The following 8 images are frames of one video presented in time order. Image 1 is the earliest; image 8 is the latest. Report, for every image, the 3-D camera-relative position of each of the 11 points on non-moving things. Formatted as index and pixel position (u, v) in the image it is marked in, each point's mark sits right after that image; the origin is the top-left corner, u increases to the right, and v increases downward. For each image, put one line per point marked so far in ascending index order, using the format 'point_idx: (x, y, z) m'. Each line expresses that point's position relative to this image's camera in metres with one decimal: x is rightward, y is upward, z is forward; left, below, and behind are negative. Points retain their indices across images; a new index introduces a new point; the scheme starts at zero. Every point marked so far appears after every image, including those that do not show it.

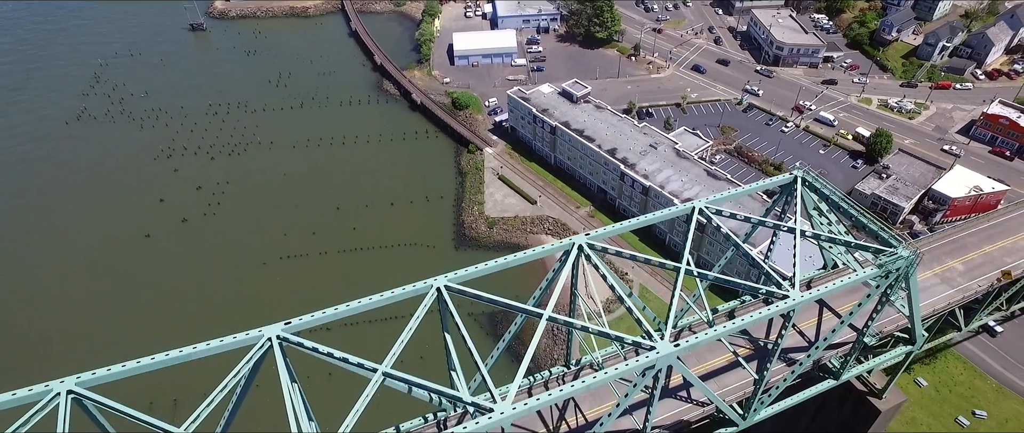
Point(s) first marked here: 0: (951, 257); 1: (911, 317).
0: (+8.9, -0.7, +11.5) m
1: (+6.6, -1.5, +9.3) m
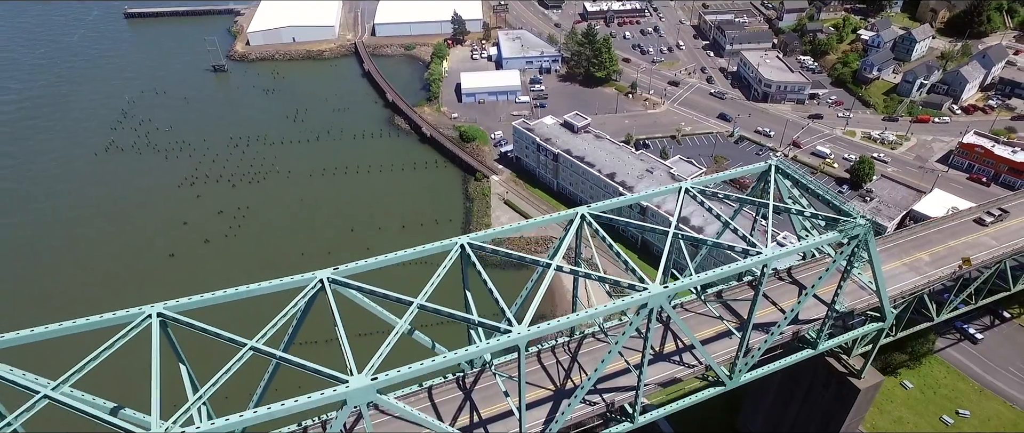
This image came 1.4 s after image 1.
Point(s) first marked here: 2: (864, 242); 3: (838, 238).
0: (+9.1, -0.7, +12.6) m
1: (+6.7, -1.3, +10.4) m
2: (+5.4, -0.3, +8.9) m
3: (+5.0, -0.2, +8.7) m
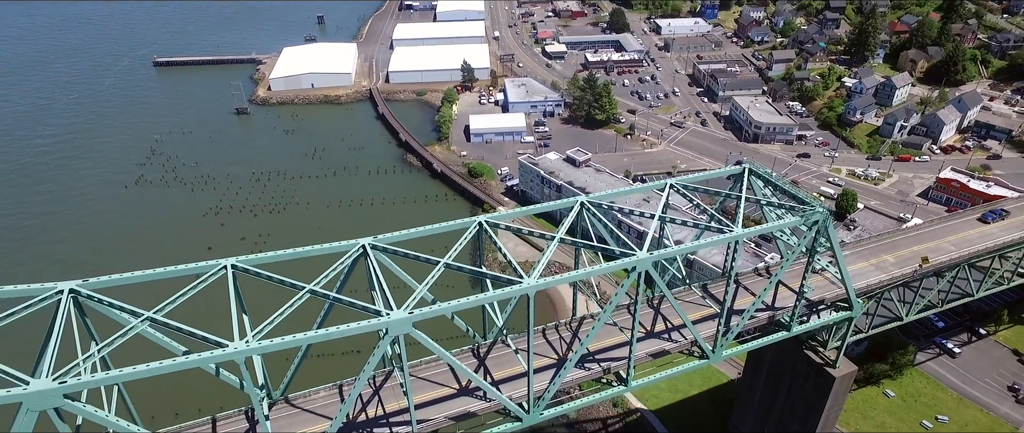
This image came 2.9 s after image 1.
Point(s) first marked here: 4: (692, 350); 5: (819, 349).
0: (+9.3, -0.9, +14.0) m
1: (+6.9, -1.3, +11.8) m
2: (+5.6, -0.1, +10.4) m
3: (+5.1, -0.1, +10.2) m
4: (+3.6, -2.6, +11.6) m
5: (+7.4, -3.1, +13.8) m
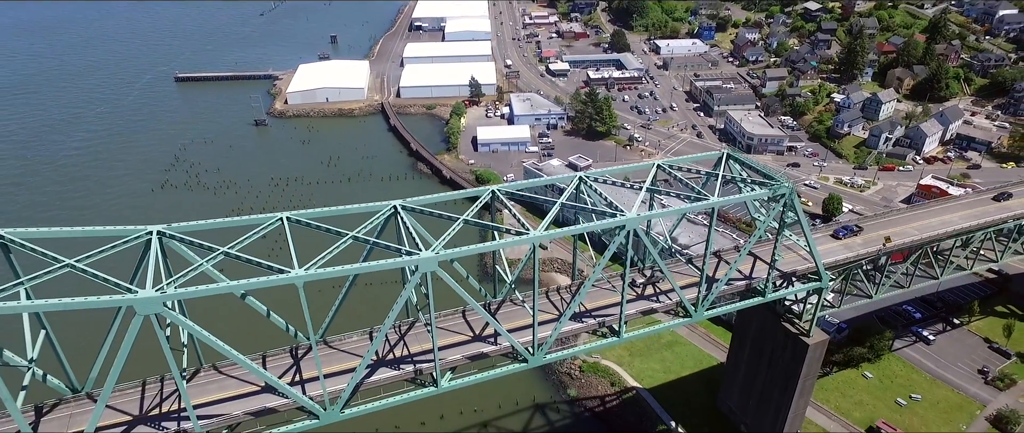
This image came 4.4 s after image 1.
0: (+9.4, -0.6, +15.5) m
1: (+7.1, -0.9, +13.3) m
2: (+5.8, +0.4, +12.0) m
3: (+5.3, +0.5, +11.8) m
4: (+3.8, -2.1, +13.1) m
5: (+7.6, -2.8, +15.3) m
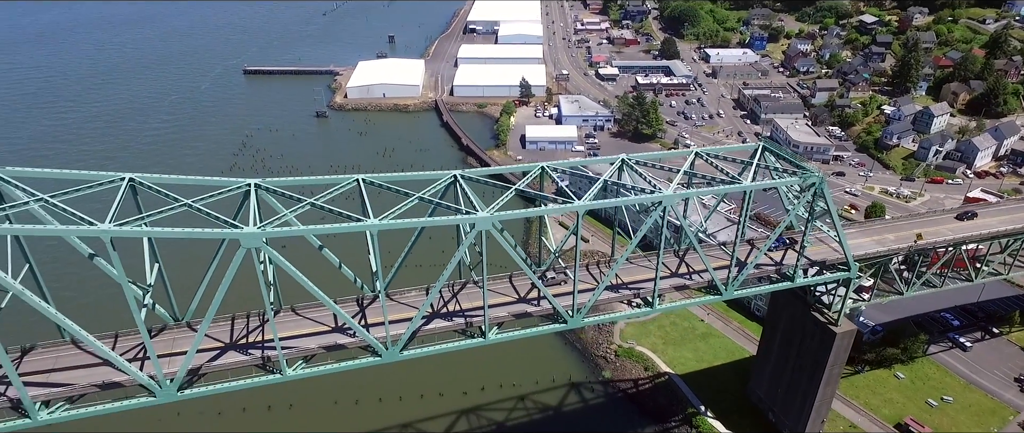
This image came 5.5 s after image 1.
0: (+10.8, -0.5, +16.2) m
1: (+8.2, -0.7, +14.1) m
2: (+6.9, +0.6, +12.8) m
3: (+6.4, +0.7, +12.7) m
4: (+4.9, -1.8, +14.1) m
5: (+8.8, -2.7, +16.0) m
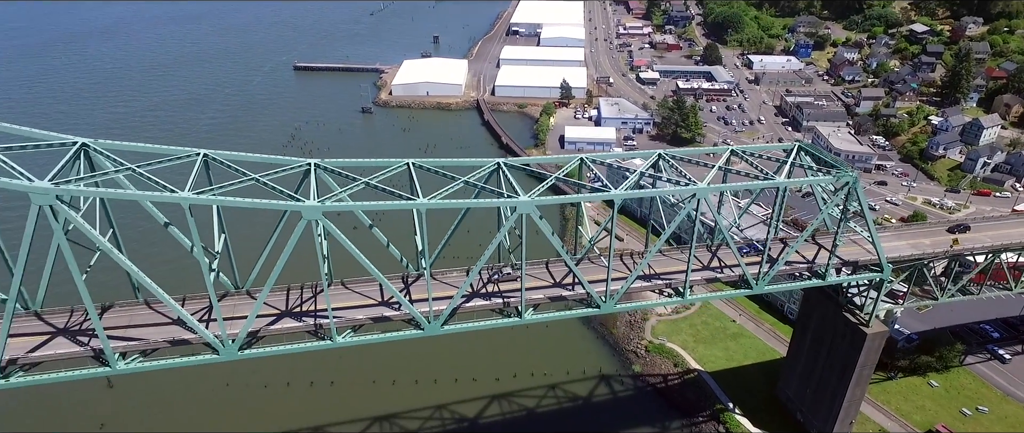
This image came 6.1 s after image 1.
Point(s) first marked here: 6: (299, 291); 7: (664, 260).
0: (+11.9, -0.7, +16.3) m
1: (+9.2, -0.8, +14.3) m
2: (+7.9, +0.6, +13.2) m
3: (+7.4, +0.8, +13.1) m
4: (+5.9, -1.7, +14.5) m
5: (+9.8, -2.7, +16.2) m
6: (-5.7, -2.0, +15.1) m
7: (+4.1, -1.2, +15.2) m
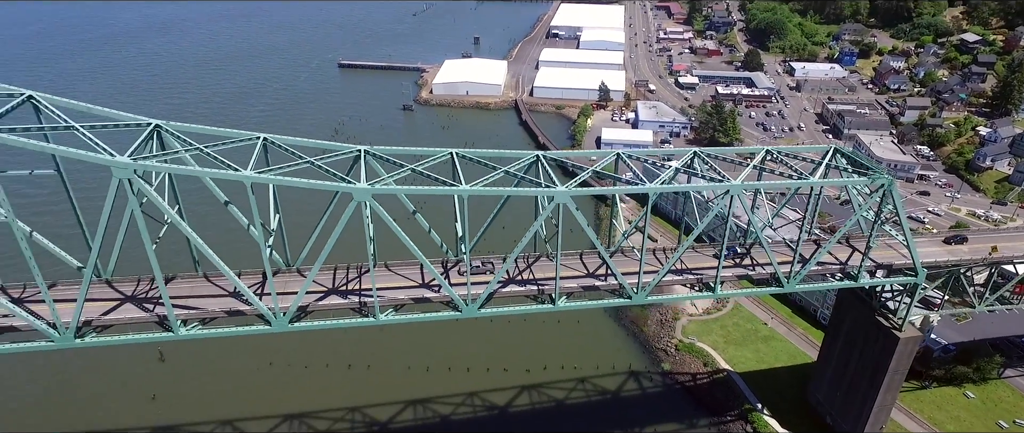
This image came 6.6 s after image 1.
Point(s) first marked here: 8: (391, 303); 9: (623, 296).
0: (+13.0, -0.9, +16.2) m
1: (+10.2, -0.9, +14.4) m
2: (+8.8, +0.6, +13.4) m
3: (+8.4, +0.7, +13.3) m
4: (+6.8, -1.7, +14.8) m
5: (+10.8, -2.9, +16.2) m
6: (-4.7, -1.6, +16.0) m
7: (+5.1, -1.1, +15.6) m
8: (-3.0, -2.2, +14.3) m
9: (+2.9, -2.1, +14.6) m
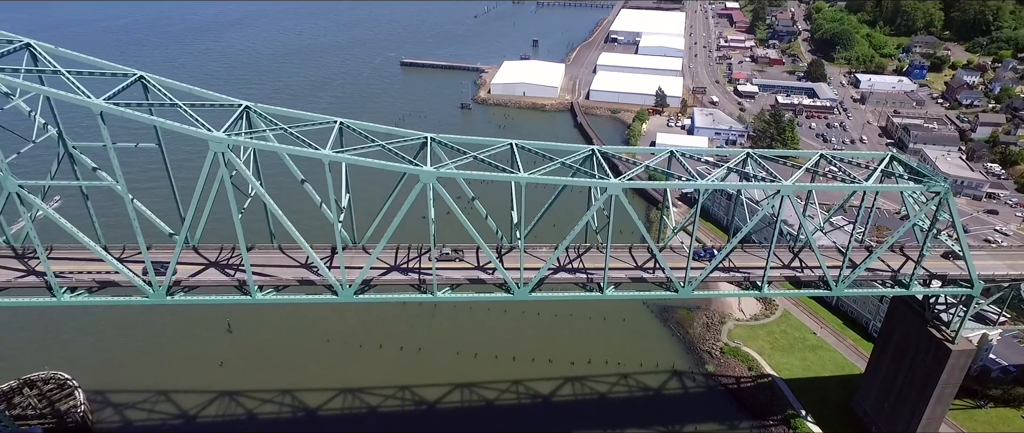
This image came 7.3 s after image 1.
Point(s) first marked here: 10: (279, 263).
0: (+14.5, -1.4, +15.9) m
1: (+11.6, -1.2, +14.4) m
2: (+10.2, +0.4, +13.4) m
3: (+9.8, +0.5, +13.4) m
4: (+8.2, -1.8, +15.0) m
5: (+12.3, -3.2, +16.1) m
6: (-3.1, -1.1, +17.2) m
7: (+6.6, -1.1, +16.0) m
8: (-1.6, -1.8, +15.3) m
9: (+4.3, -2.0, +15.1) m
10: (-7.0, -1.5, +17.2) m
